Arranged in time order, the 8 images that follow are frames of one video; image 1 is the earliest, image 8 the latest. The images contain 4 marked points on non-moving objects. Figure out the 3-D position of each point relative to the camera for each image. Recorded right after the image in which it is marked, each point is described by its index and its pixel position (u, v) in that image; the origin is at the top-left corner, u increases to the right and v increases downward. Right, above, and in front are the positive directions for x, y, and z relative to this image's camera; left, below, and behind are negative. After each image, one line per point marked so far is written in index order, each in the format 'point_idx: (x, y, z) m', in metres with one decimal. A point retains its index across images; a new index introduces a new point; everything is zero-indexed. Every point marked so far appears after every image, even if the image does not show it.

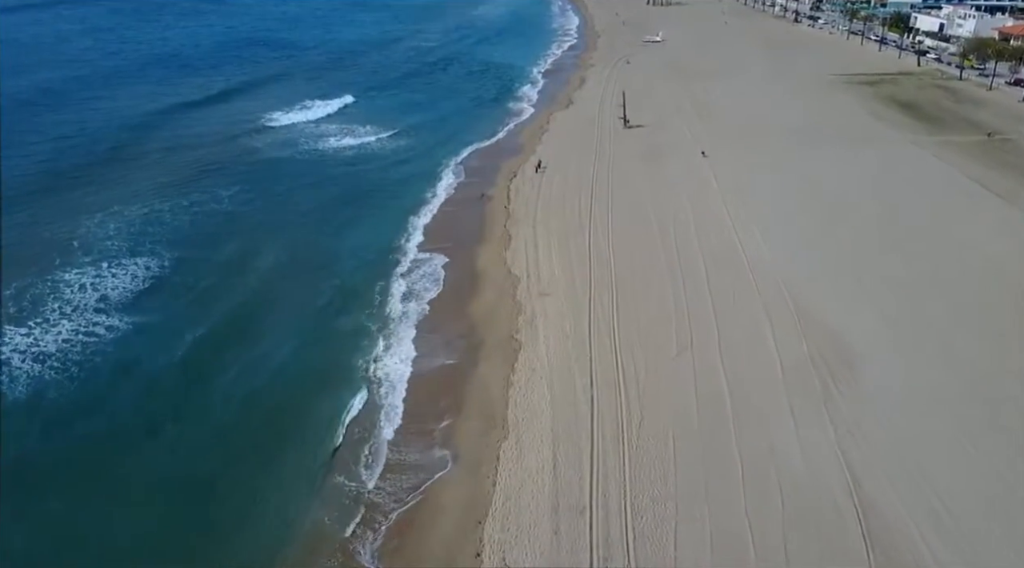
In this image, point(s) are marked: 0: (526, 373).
0: (+0.3, -2.2, +17.5) m
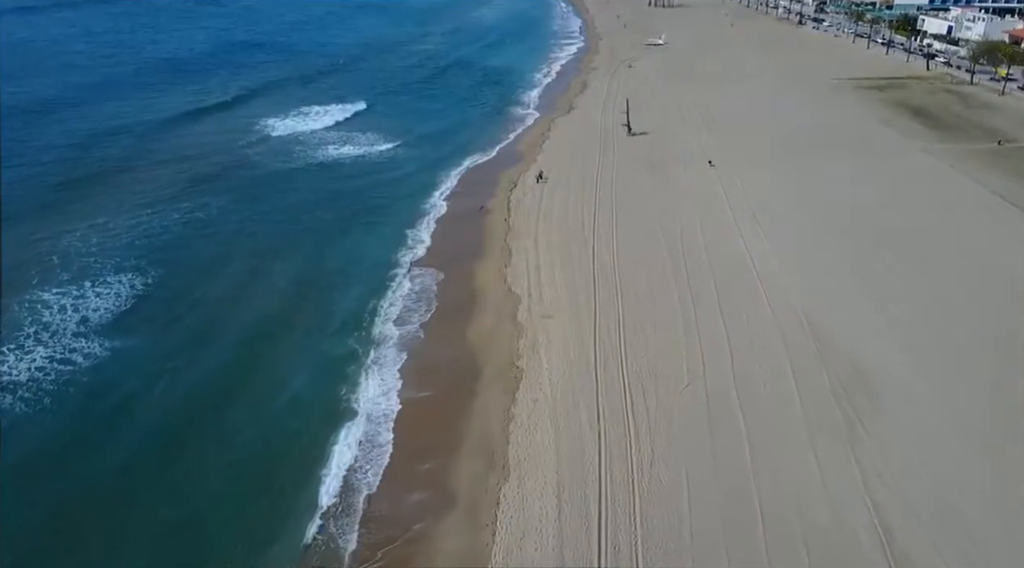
0: (+0.4, -2.8, +16.4) m
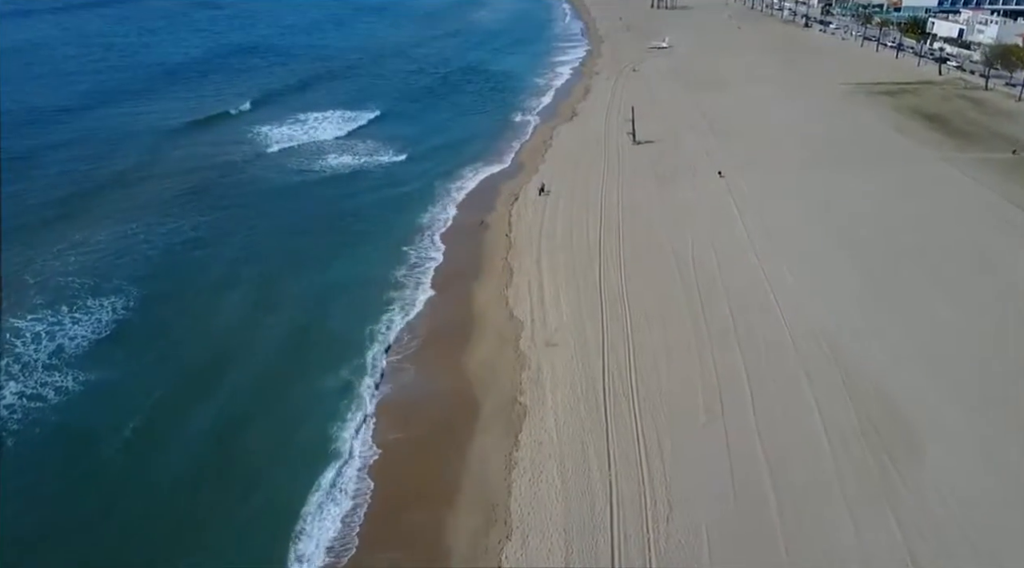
0: (+0.4, -3.5, +15.2) m
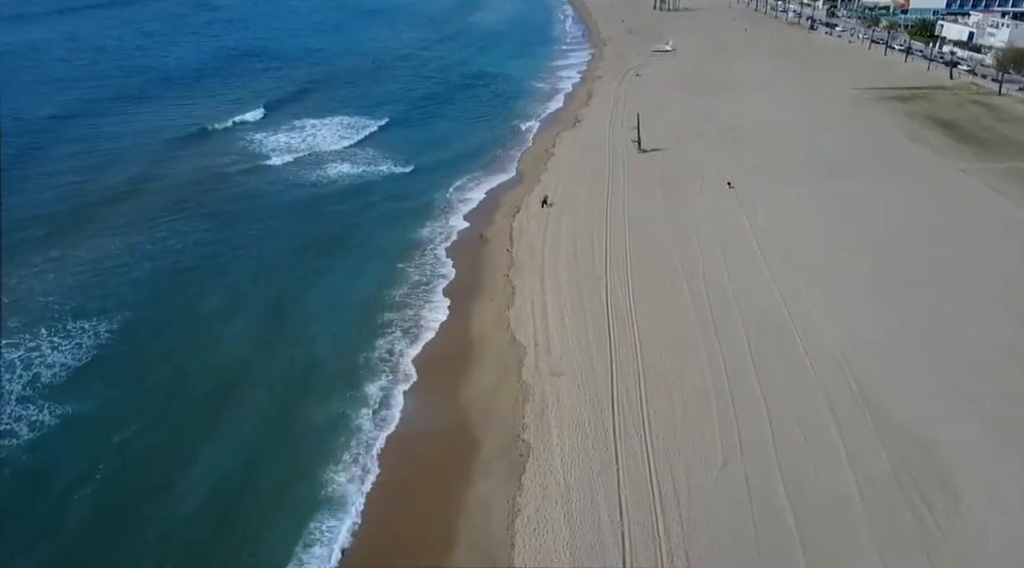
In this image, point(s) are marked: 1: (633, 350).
0: (+0.5, -4.1, +14.0) m
1: (+3.1, -1.7, +18.2) m
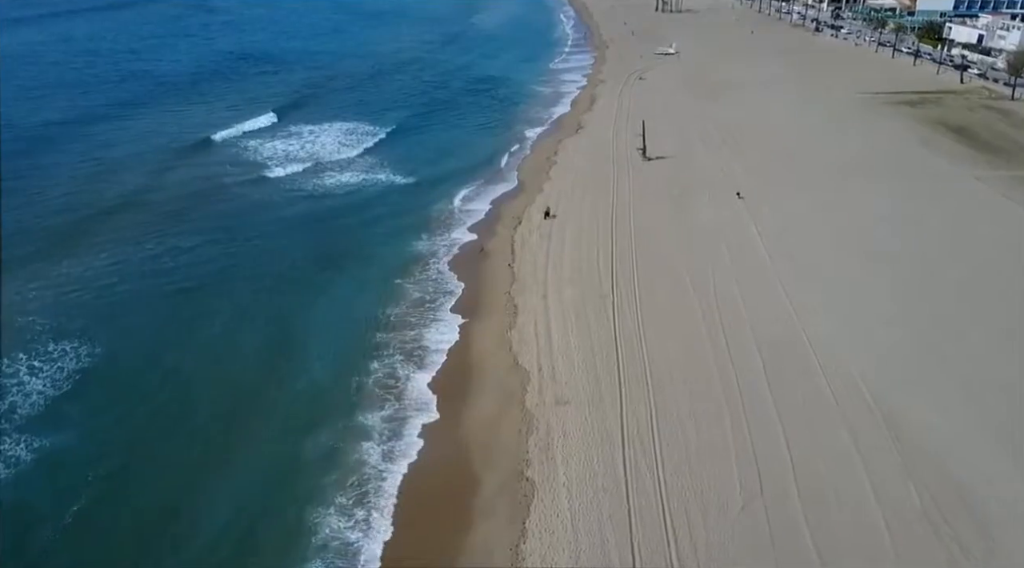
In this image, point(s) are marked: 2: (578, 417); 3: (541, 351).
0: (+0.5, -4.6, +13.1) m
1: (+3.1, -2.2, +17.2) m
2: (+1.5, -2.9, +15.9) m
3: (+0.8, -1.8, +18.3) m
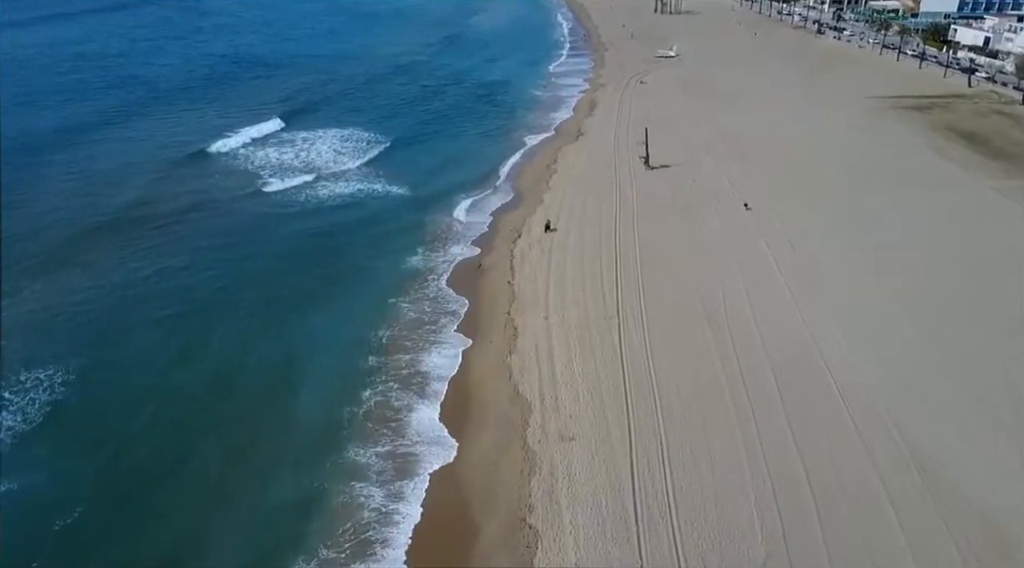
0: (+0.6, -5.2, +12.0) m
1: (+3.1, -2.8, +16.2) m
2: (+1.5, -3.5, +14.8) m
3: (+0.8, -2.3, +17.3) m
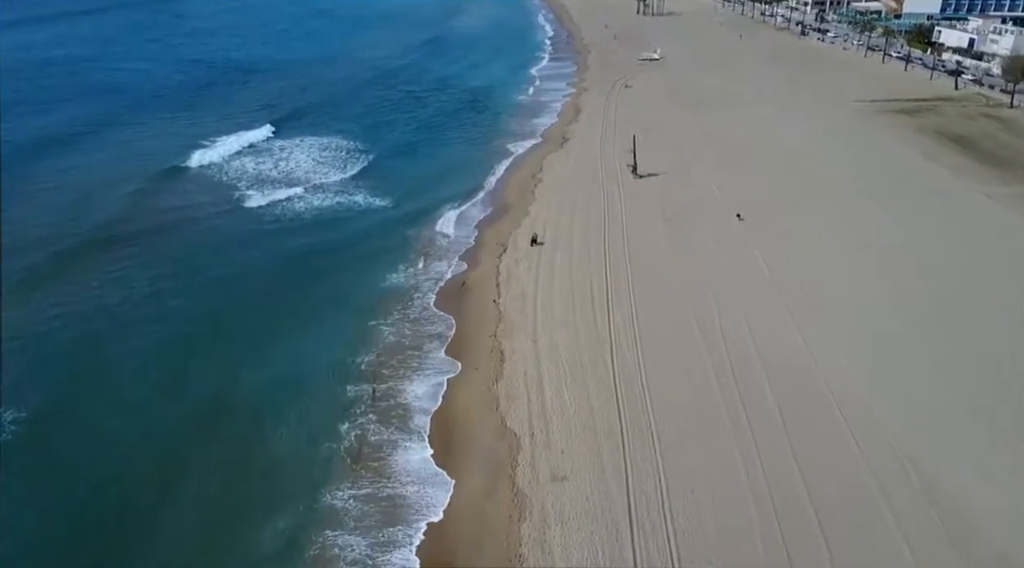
0: (+0.4, -5.7, +10.9) m
1: (+2.9, -3.3, +15.2) m
2: (+1.3, -4.1, +13.8) m
3: (+0.5, -2.9, +16.2) m
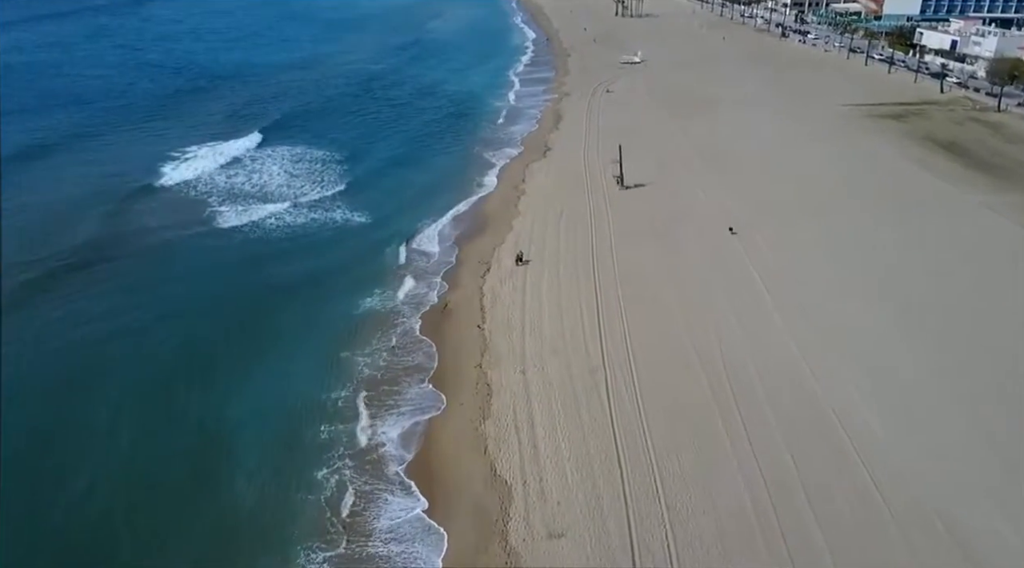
0: (+0.4, -6.4, +9.7) m
1: (+2.7, -4.0, +14.0) m
2: (+1.2, -4.7, +12.6) m
3: (+0.3, -3.6, +14.9) m
